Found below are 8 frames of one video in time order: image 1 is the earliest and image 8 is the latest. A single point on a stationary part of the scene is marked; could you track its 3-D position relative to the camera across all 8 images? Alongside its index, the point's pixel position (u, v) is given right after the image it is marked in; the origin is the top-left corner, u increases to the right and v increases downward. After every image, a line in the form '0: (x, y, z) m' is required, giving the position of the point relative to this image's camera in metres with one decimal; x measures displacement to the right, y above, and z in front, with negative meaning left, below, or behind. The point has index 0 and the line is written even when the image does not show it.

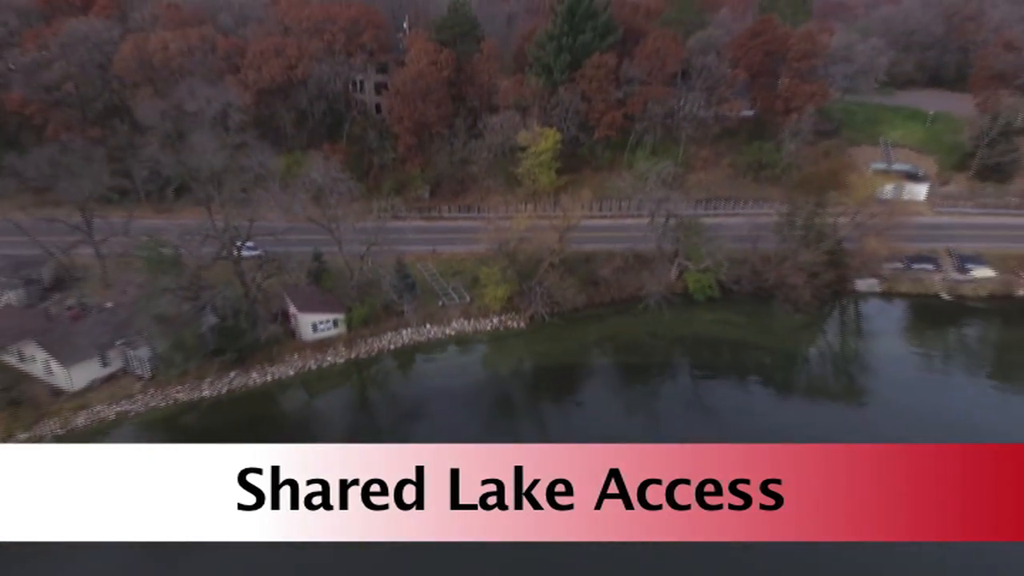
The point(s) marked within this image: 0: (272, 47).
0: (-3.8, +3.9, +11.6) m
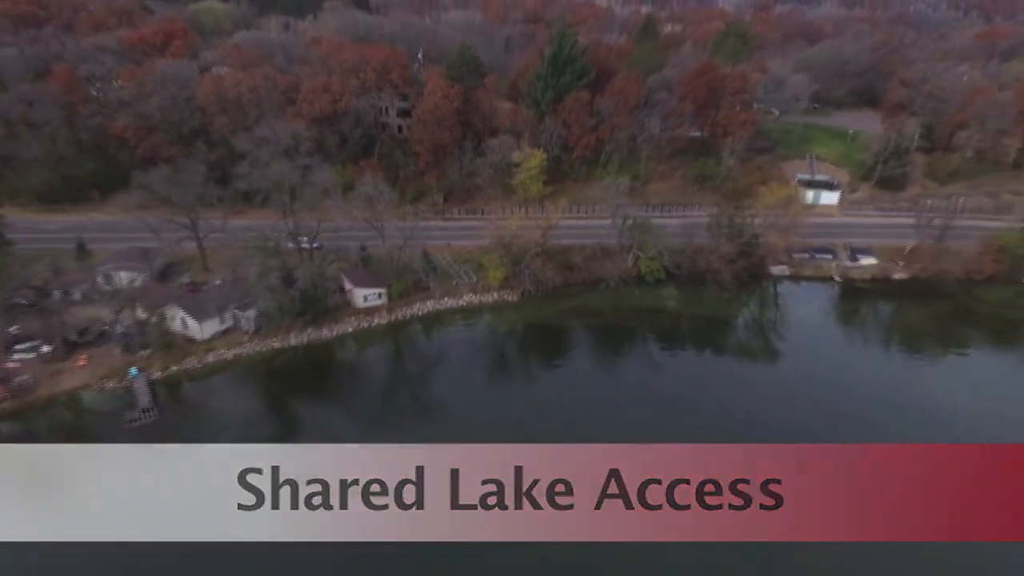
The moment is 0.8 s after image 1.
0: (-3.8, +4.2, +14.3) m
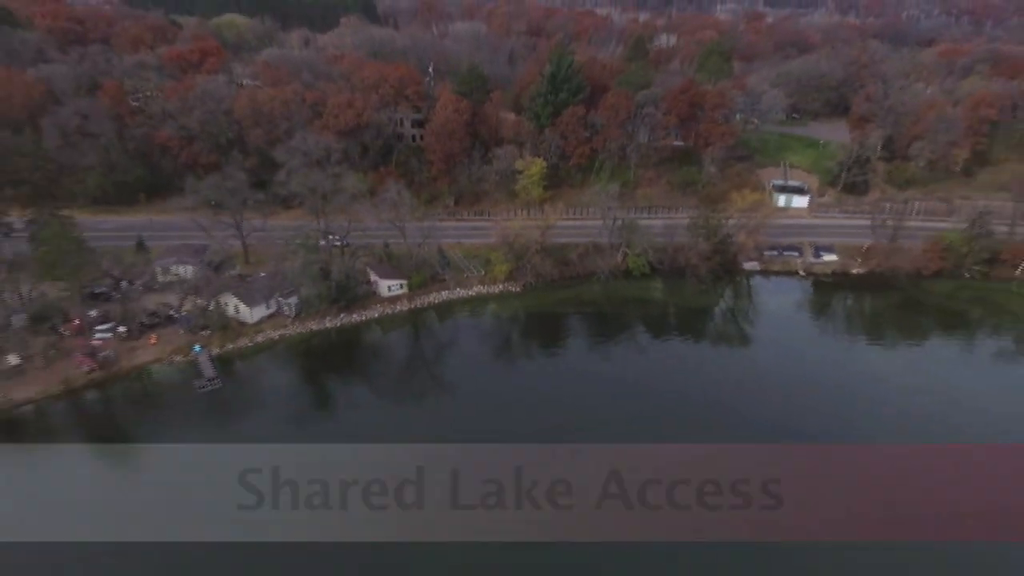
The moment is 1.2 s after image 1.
0: (-3.7, +4.3, +15.8) m
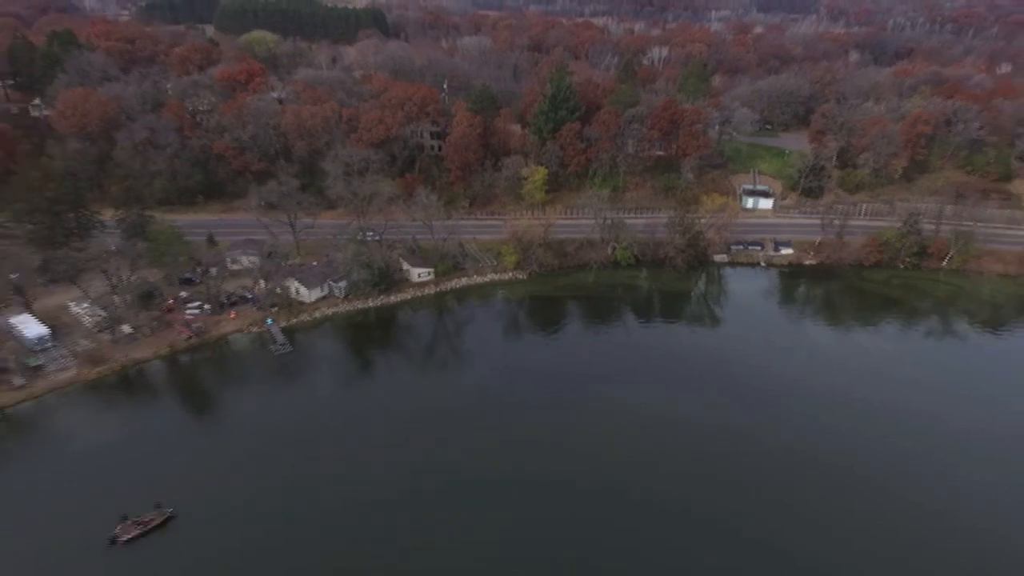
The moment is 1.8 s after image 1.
0: (-3.6, +4.6, +18.2) m
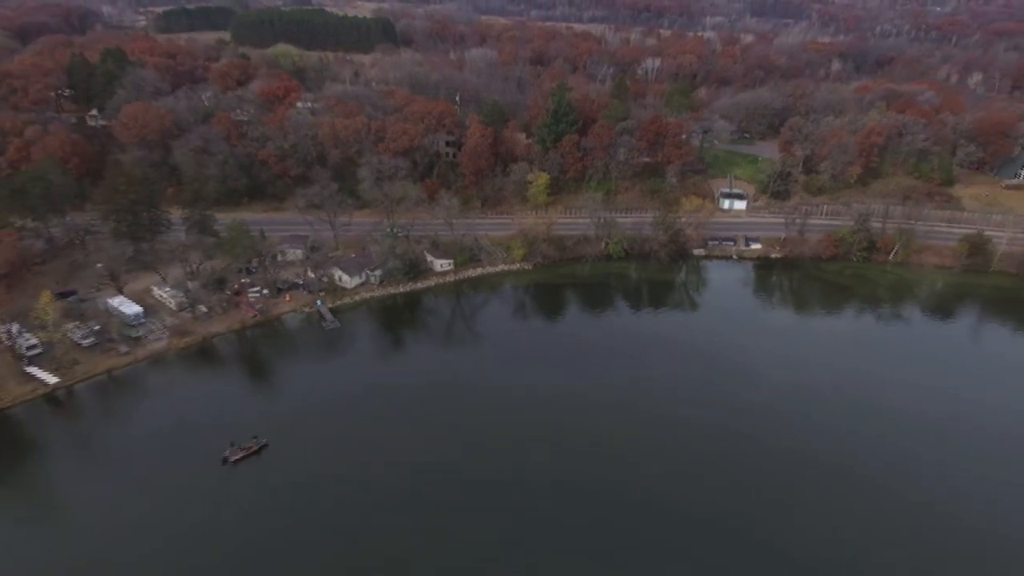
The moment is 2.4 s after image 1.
0: (-3.4, +4.9, +20.7) m
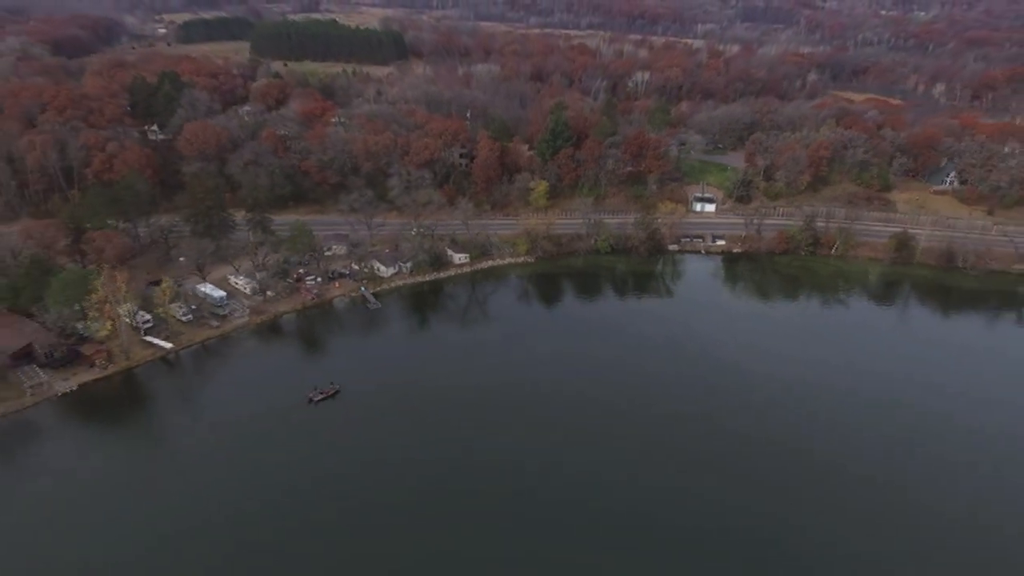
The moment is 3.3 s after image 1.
0: (-3.2, +5.2, +24.1) m
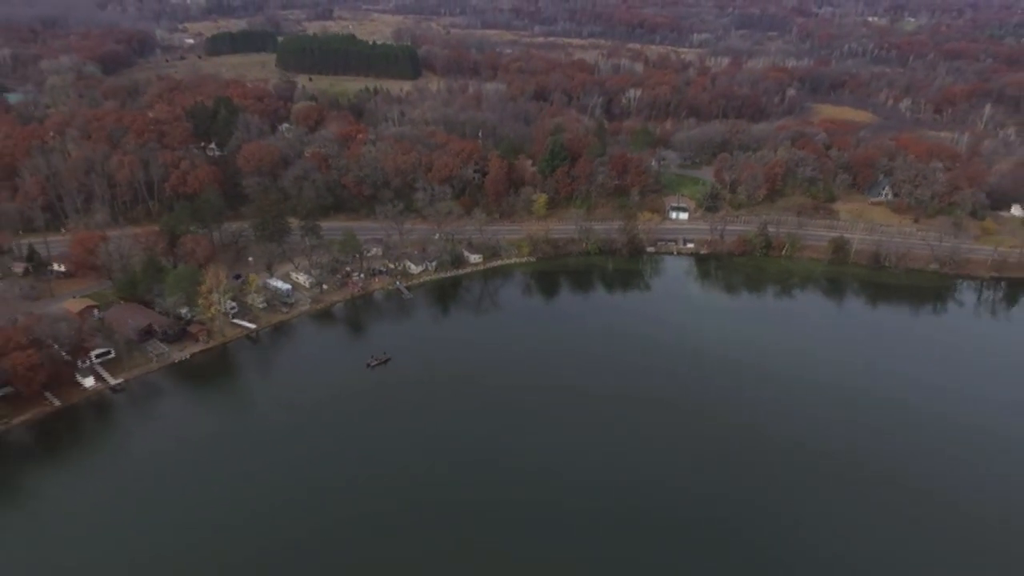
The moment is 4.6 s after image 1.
0: (-3.0, +5.4, +28.6) m
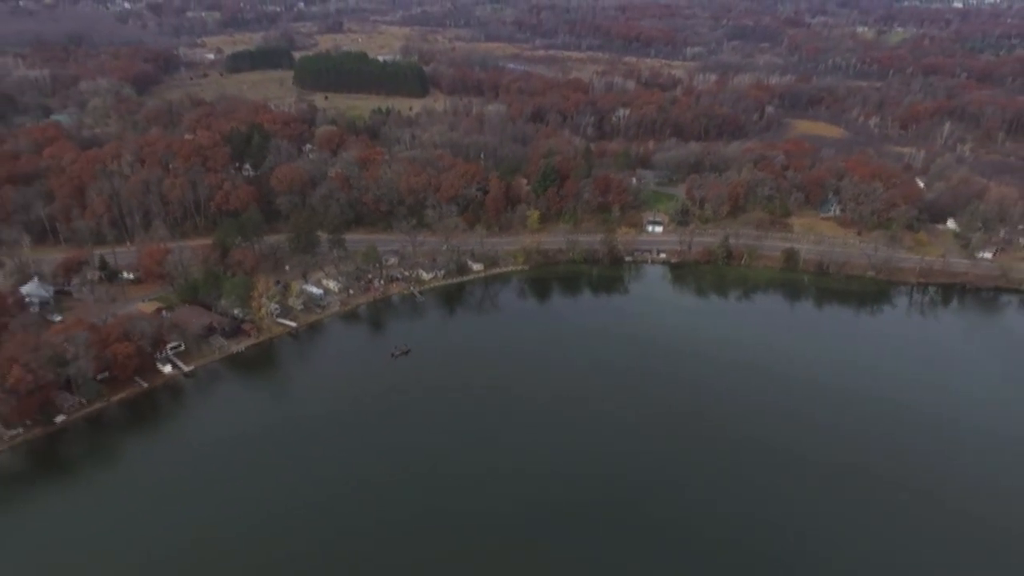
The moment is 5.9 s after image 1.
0: (-3.1, +5.2, +32.8) m
